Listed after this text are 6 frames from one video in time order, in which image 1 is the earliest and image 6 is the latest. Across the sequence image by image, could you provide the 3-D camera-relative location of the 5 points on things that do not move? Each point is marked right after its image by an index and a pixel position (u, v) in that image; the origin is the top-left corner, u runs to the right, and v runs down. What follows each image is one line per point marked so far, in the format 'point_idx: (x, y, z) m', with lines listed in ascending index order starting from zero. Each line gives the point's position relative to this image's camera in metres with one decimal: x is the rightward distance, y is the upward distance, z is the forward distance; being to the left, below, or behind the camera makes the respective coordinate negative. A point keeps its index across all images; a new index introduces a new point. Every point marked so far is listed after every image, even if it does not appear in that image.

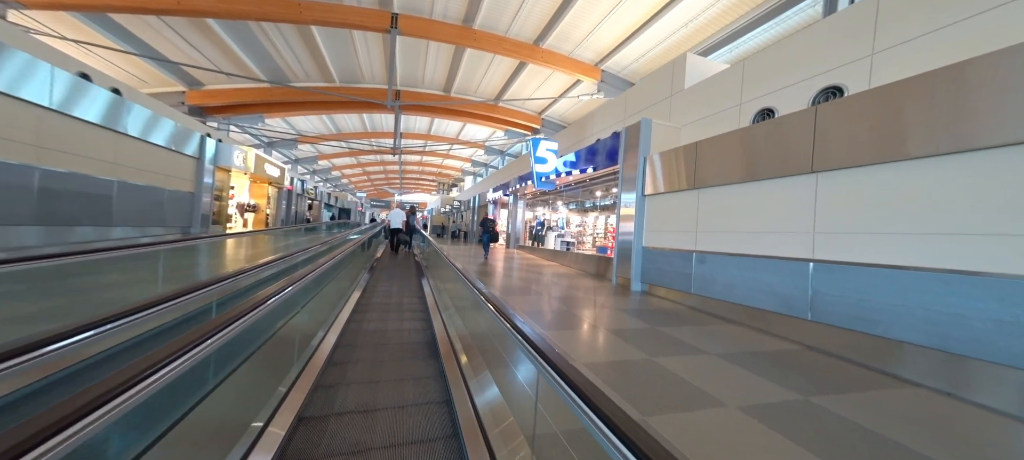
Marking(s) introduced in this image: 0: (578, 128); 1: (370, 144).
0: (+1.6, +2.3, +7.1) m
1: (-6.9, +4.2, +15.6) m
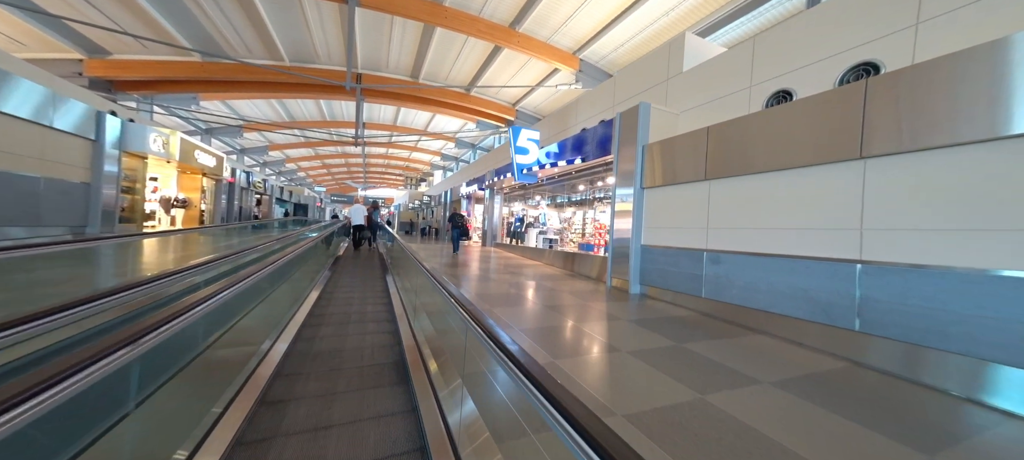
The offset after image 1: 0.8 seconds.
0: (+1.1, +2.4, +6.6) m
1: (-8.2, +4.3, +14.3) m
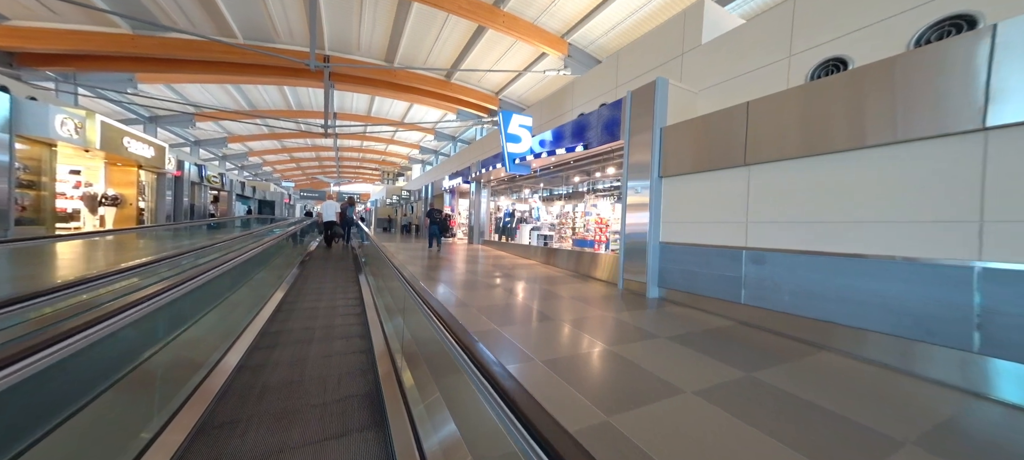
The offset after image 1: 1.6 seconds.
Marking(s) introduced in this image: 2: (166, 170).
0: (+0.8, +2.5, +6.1) m
1: (-8.9, +4.4, +13.2) m
2: (-9.7, +1.7, +8.9) m
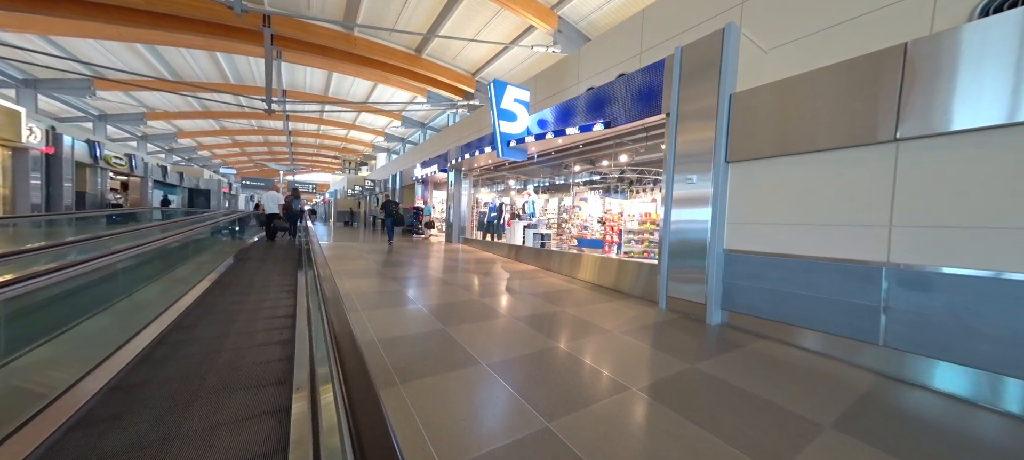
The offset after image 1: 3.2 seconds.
0: (+0.7, +2.6, +5.2) m
1: (-9.7, +4.5, +11.3) m
2: (-10.1, +1.8, +6.9) m
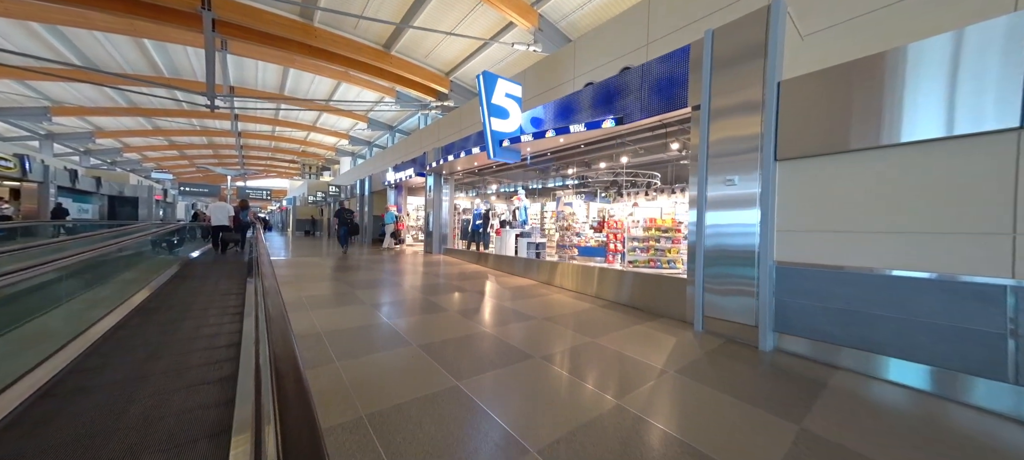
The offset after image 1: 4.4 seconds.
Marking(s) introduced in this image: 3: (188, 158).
0: (+0.4, +2.4, +4.8) m
1: (-10.5, +4.1, +9.9) m
2: (-10.4, +1.4, +5.5) m
3: (-18.9, +4.2, +18.7) m
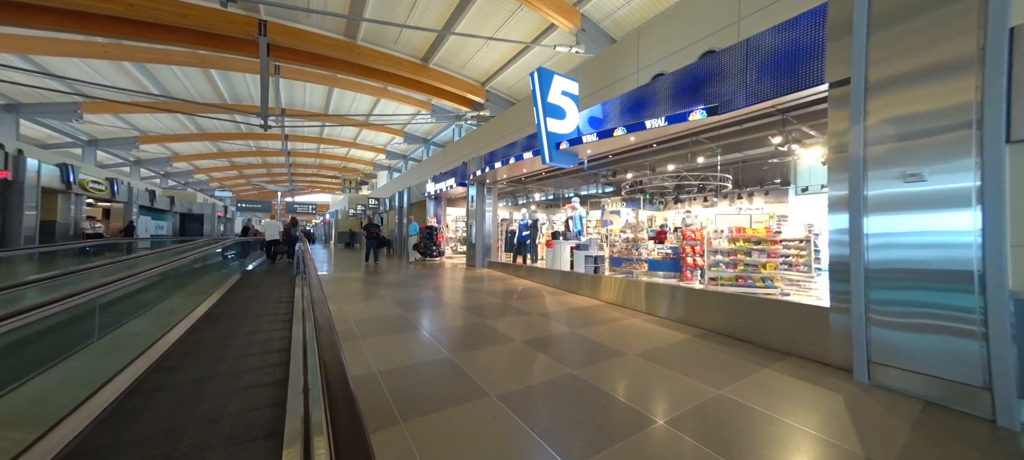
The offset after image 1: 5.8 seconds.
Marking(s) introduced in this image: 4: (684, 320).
0: (+1.2, +2.3, +4.4) m
1: (-9.3, +3.7, +10.5) m
2: (-9.6, +1.1, +6.1) m
3: (-16.8, +3.4, +20.1) m
4: (+1.8, -0.9, +3.2) m
